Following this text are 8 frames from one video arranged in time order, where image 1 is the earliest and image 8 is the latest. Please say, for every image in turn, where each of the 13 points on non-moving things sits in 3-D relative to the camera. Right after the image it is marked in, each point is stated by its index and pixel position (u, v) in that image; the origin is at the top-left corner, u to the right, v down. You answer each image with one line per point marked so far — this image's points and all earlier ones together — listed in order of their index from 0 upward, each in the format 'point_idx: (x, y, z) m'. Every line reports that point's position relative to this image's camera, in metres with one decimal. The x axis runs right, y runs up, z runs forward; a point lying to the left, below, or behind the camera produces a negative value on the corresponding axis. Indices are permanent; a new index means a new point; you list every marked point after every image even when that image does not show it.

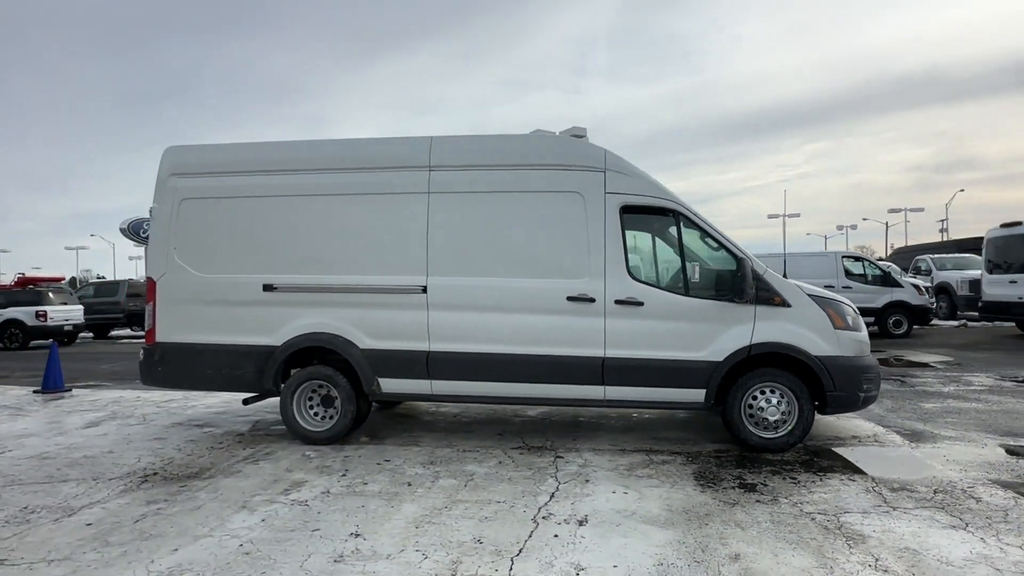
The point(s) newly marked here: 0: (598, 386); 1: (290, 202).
0: (+0.8, -0.9, +5.2) m
1: (-2.2, +0.9, +5.7) m
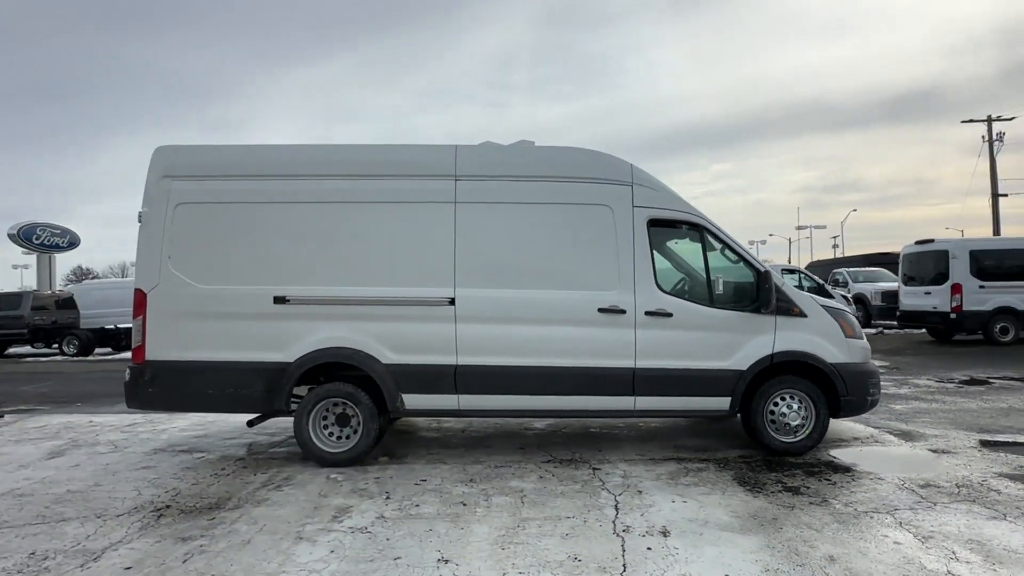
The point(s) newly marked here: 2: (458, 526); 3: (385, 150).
0: (+1.1, -1.0, +5.2) m
1: (-2.0, +0.8, +5.4) m
2: (-0.3, -1.6, +3.7) m
3: (-1.2, +1.4, +5.4) m
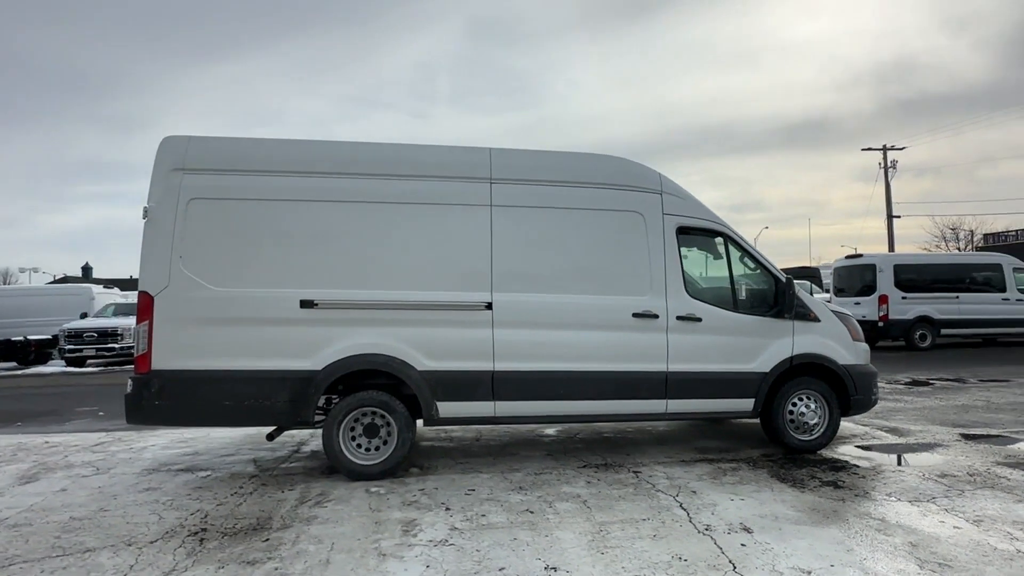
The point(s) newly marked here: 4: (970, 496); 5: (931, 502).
0: (+1.4, -1.1, +5.3) m
1: (-1.6, +0.7, +5.1) m
2: (+0.2, -1.6, +3.6) m
3: (-0.9, +1.3, +5.3) m
4: (+3.4, -1.5, +4.2) m
5: (+3.0, -1.5, +4.1) m
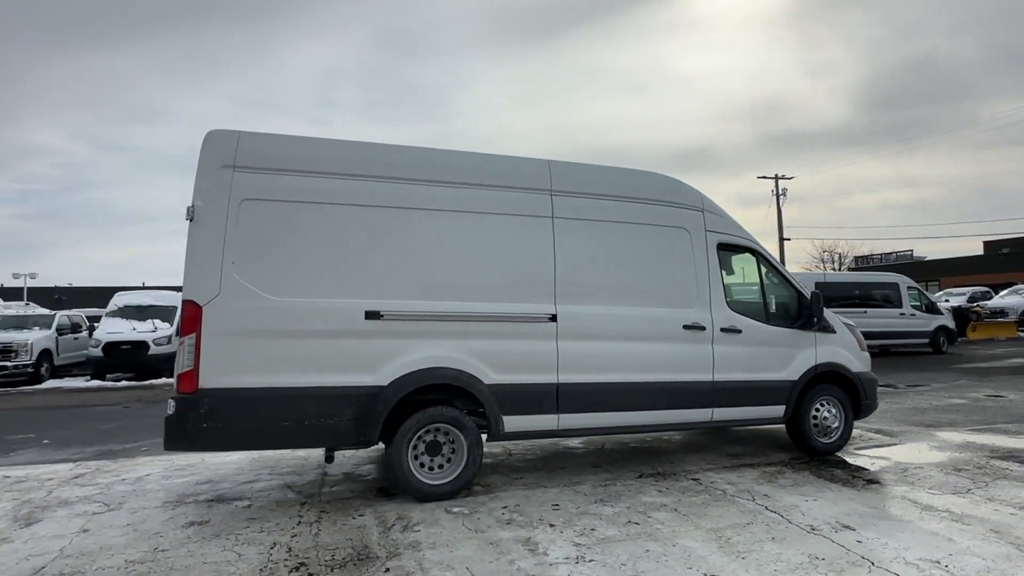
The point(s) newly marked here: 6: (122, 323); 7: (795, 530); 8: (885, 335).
0: (+1.9, -1.2, +5.6) m
1: (-1.0, +0.6, +4.8) m
2: (+1.0, -1.7, +3.7) m
3: (-0.3, +1.2, +5.2) m
4: (+4.1, -1.7, +4.7) m
5: (+3.7, -1.7, +4.6) m
6: (-11.2, -1.0, +16.2) m
7: (+1.9, -1.7, +3.9) m
8: (+11.7, -1.5, +17.7) m
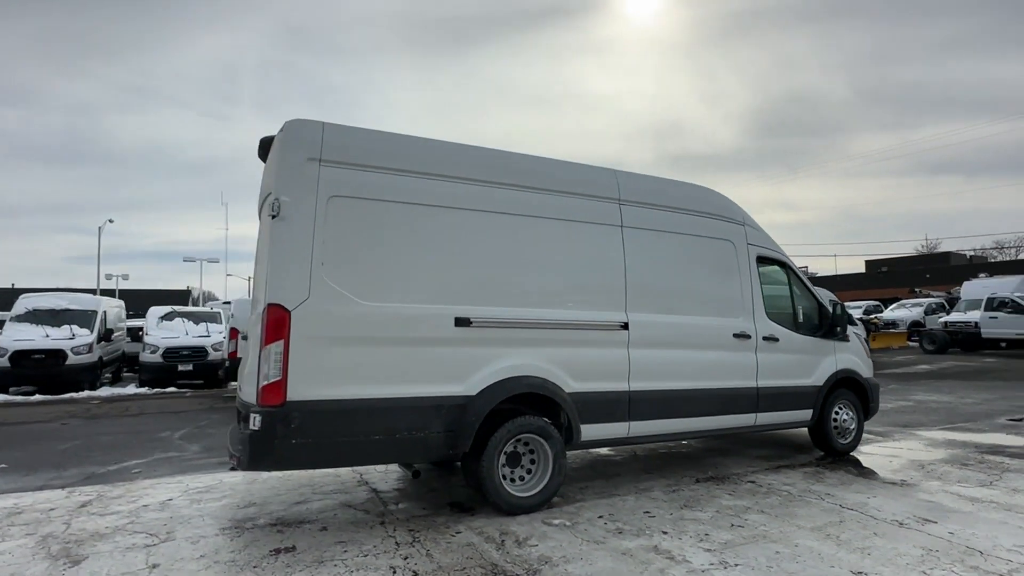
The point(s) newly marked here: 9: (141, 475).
0: (+2.5, -1.3, +5.8) m
1: (-0.3, +0.6, +4.7) m
2: (+1.9, -1.7, +3.8) m
3: (+0.3, +1.1, +5.1) m
4: (+4.7, -1.8, +5.3) m
5: (+4.4, -1.8, +5.1) m
6: (-12.1, -1.1, +14.3) m
7: (+2.7, -1.7, +4.1) m
8: (+10.2, -1.9, +19.3) m
9: (-3.9, -2.0, +6.0) m
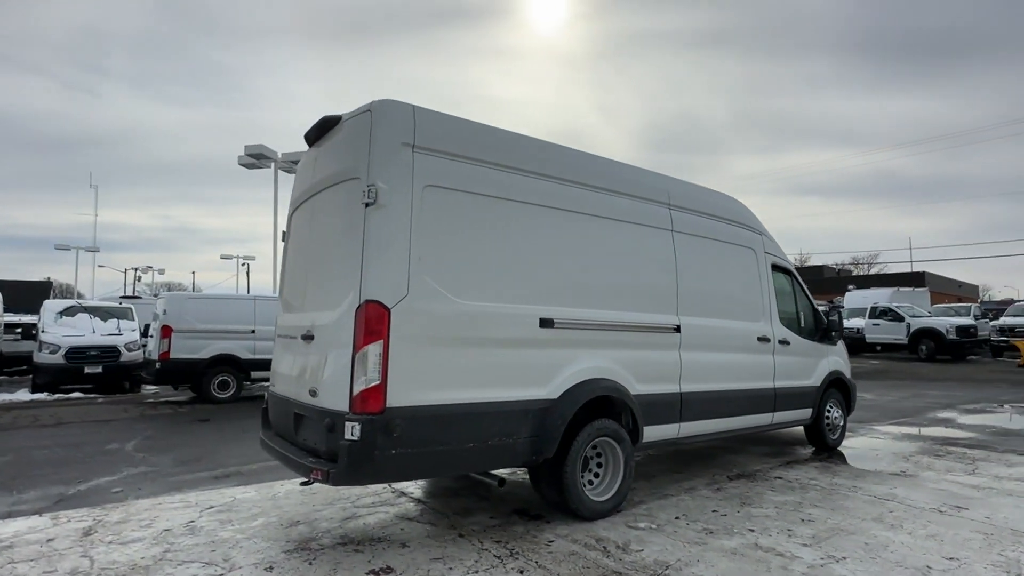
0: (+2.8, -1.4, +6.2) m
1: (+0.3, +0.6, +4.5) m
2: (+2.5, -1.8, +4.1) m
3: (+0.9, +1.1, +5.1) m
4: (+5.1, -1.9, +6.1) m
5: (+4.8, -1.9, +5.8) m
6: (-13.1, -0.8, +11.9) m
7: (+3.3, -1.8, +4.5) m
8: (+8.0, -2.2, +20.8) m
9: (-3.5, -1.9, +5.2) m
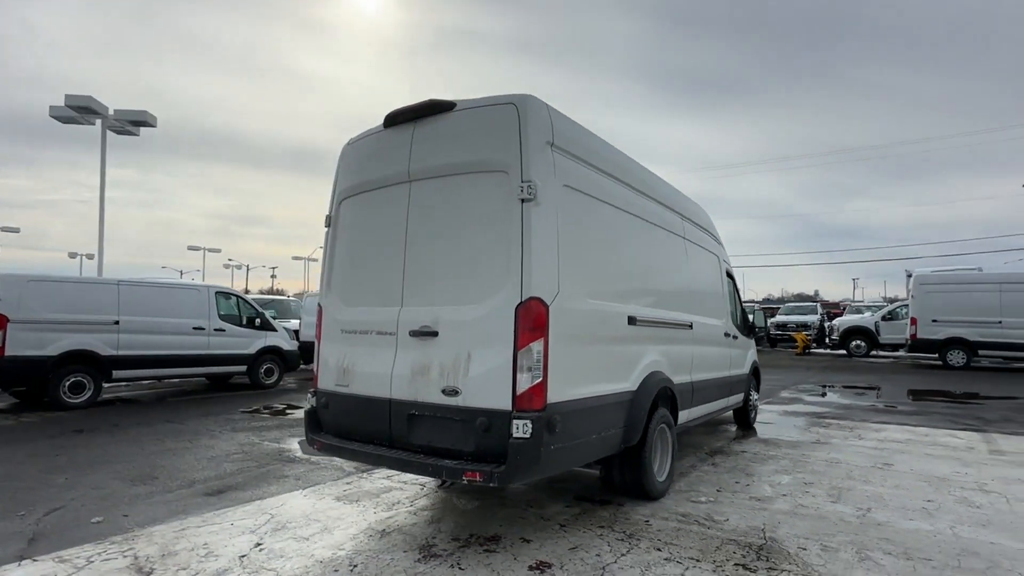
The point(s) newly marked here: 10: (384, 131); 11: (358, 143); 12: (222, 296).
0: (+2.7, -1.4, +7.2) m
1: (+0.9, +0.6, +4.9) m
2: (+3.1, -1.8, +5.1) m
3: (+1.3, +1.1, +5.6) m
4: (+4.9, -2.0, +7.9) m
5: (+4.7, -2.0, +7.5) m
6: (-14.1, -0.3, +7.5) m
7: (+3.7, -1.9, +5.9) m
8: (+2.9, -2.1, +22.7) m
9: (-3.0, -1.8, +4.2) m
10: (-1.0, +1.2, +4.4) m
11: (-1.2, +1.2, +4.6) m
12: (-6.2, -0.2, +12.1) m
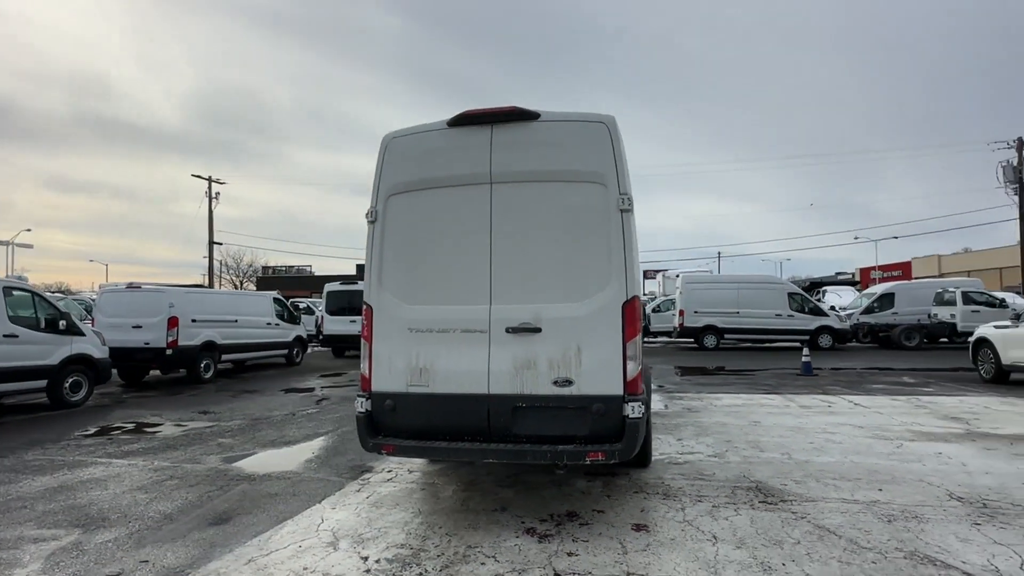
0: (+1.8, -1.4, +8.5) m
1: (+1.1, +0.6, +5.6) m
2: (+3.0, -1.8, +6.7) m
3: (+1.2, +1.1, +6.4) m
4: (+3.5, -2.0, +9.9) m
5: (+3.5, -2.0, +9.6) m
6: (-13.8, -0.2, +2.0) m
7: (+3.3, -1.9, +7.6) m
8: (-4.2, -1.9, +22.8) m
9: (-2.3, -1.7, +3.5) m
10: (-0.5, +1.2, +4.4) m
11: (-0.8, +1.2, +4.5) m
12: (-8.3, -0.1, +9.4) m
